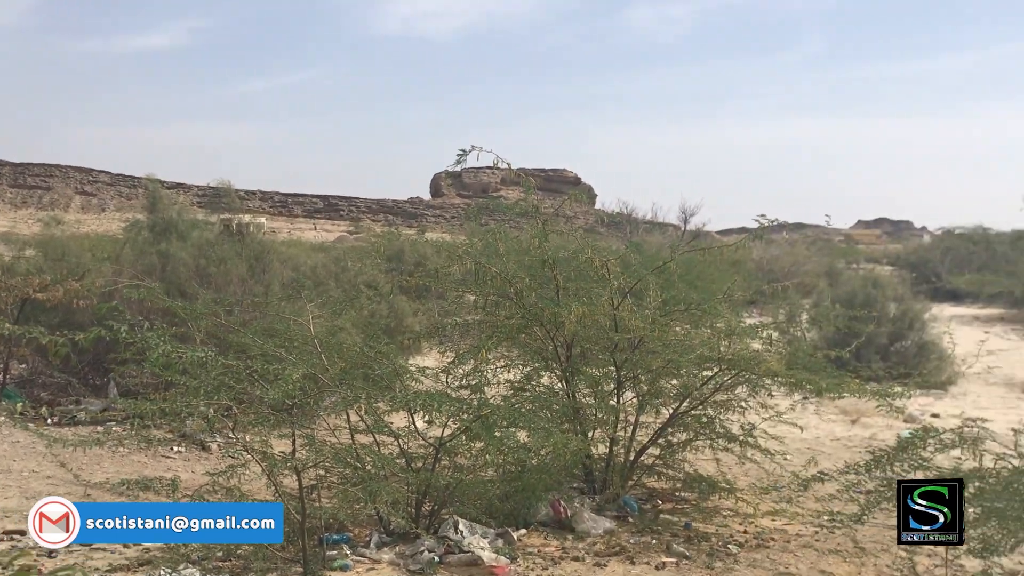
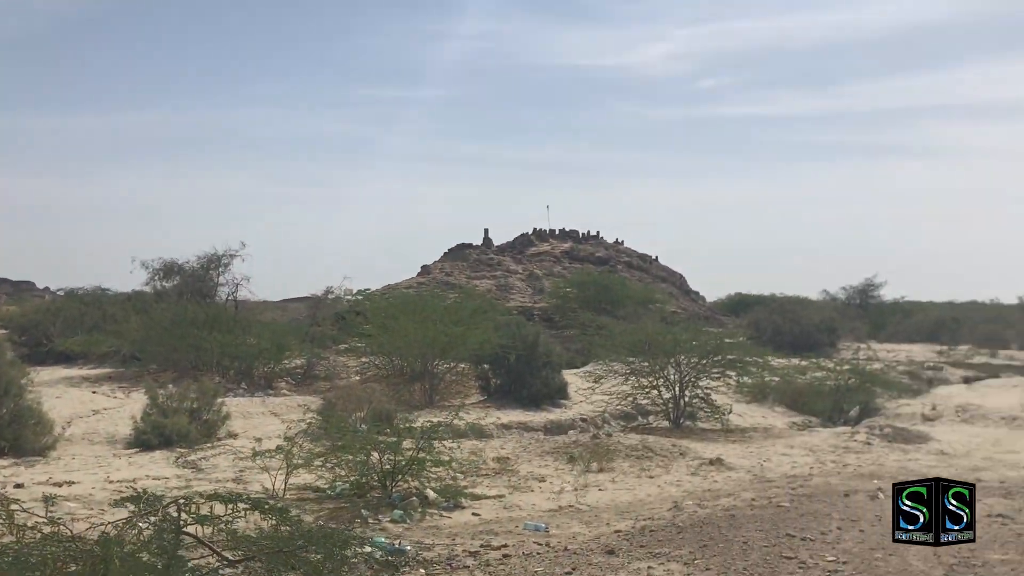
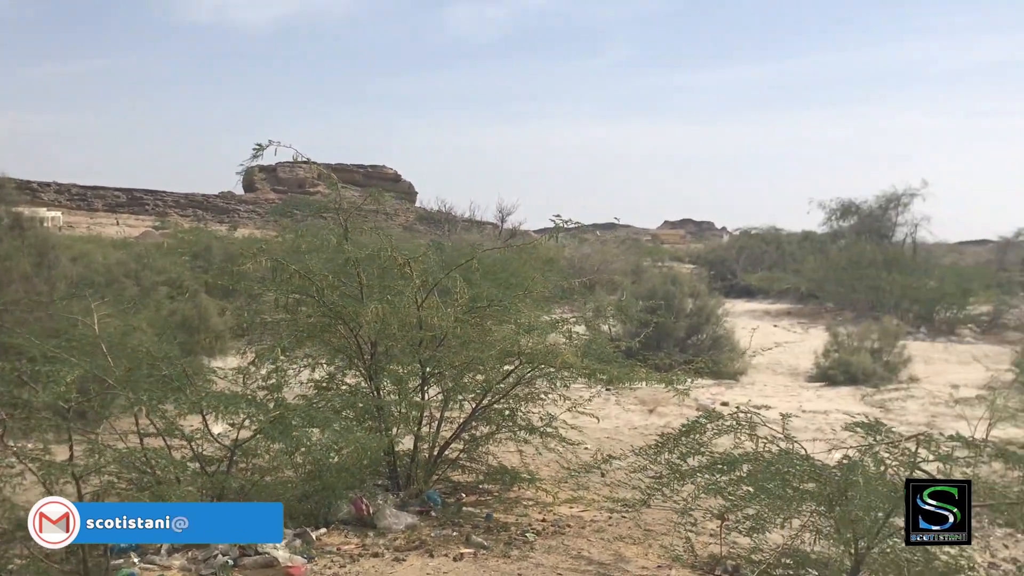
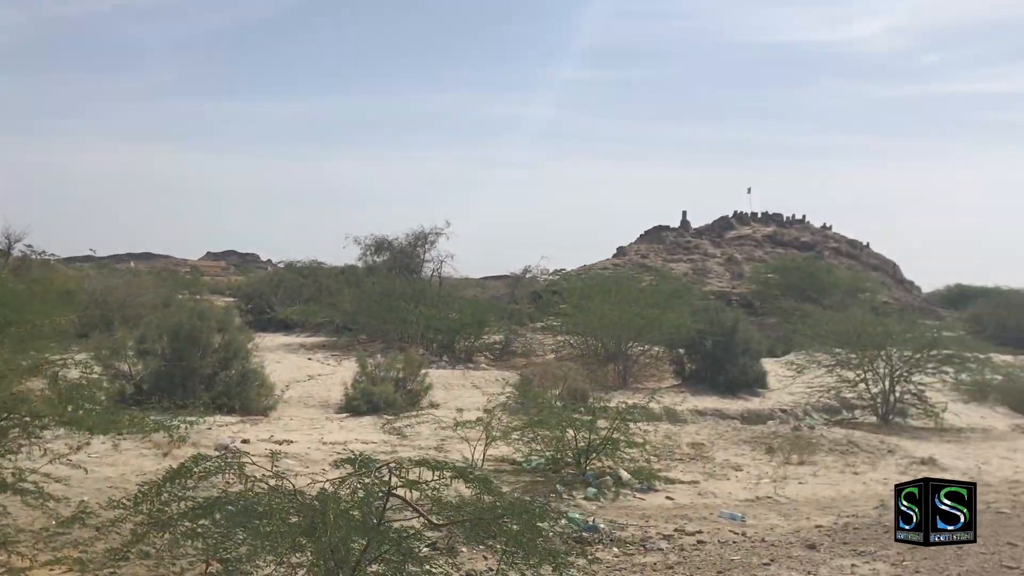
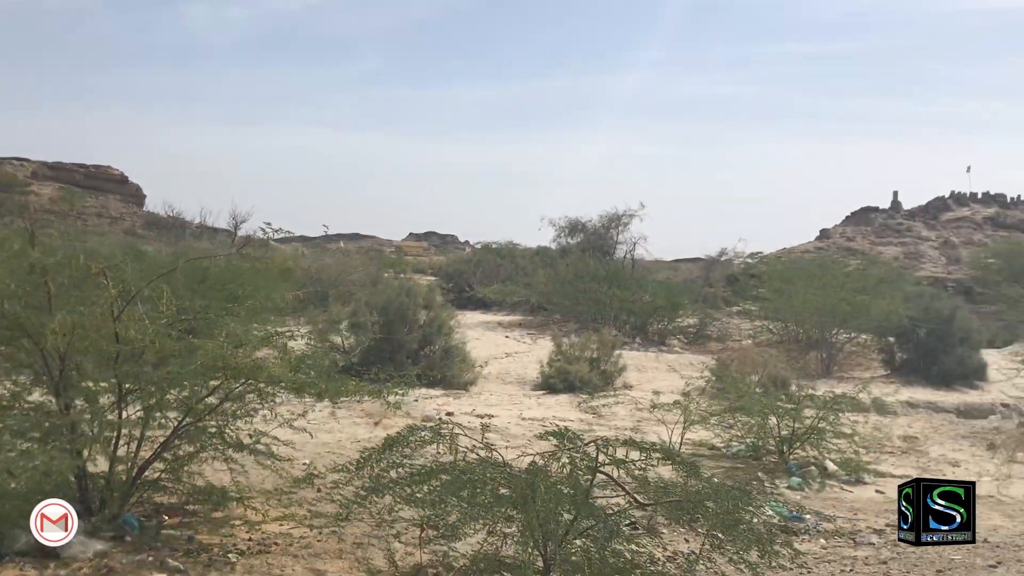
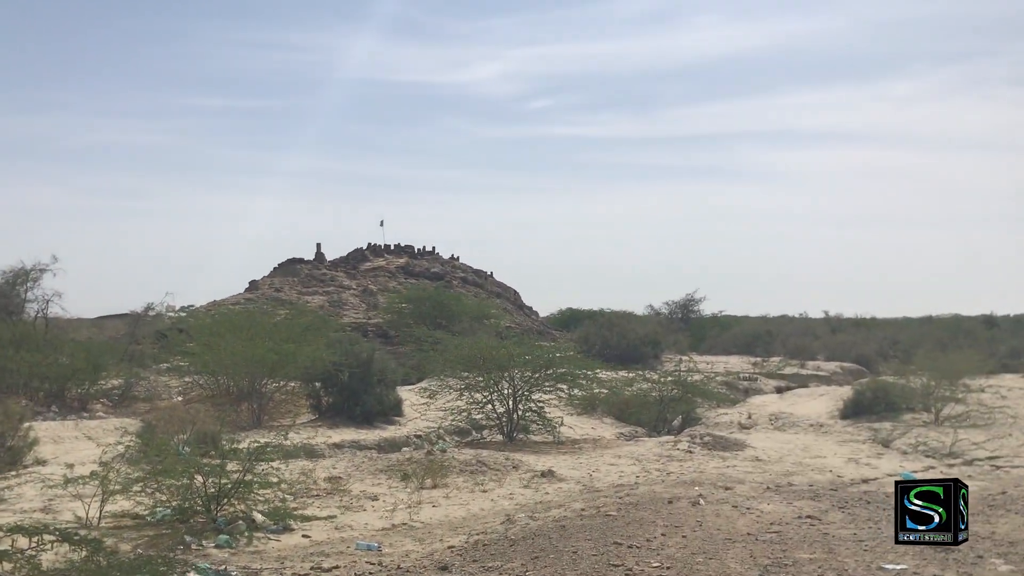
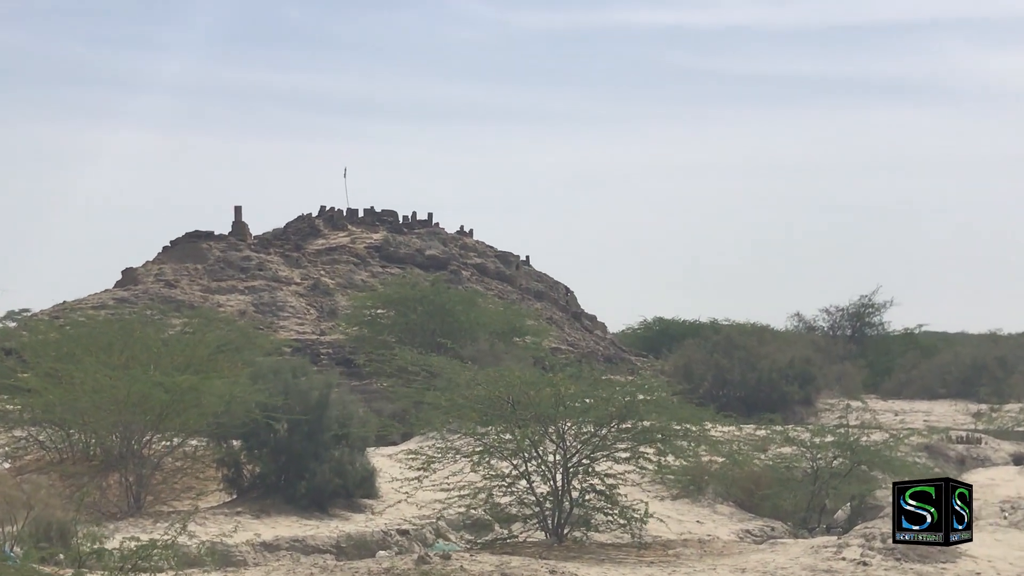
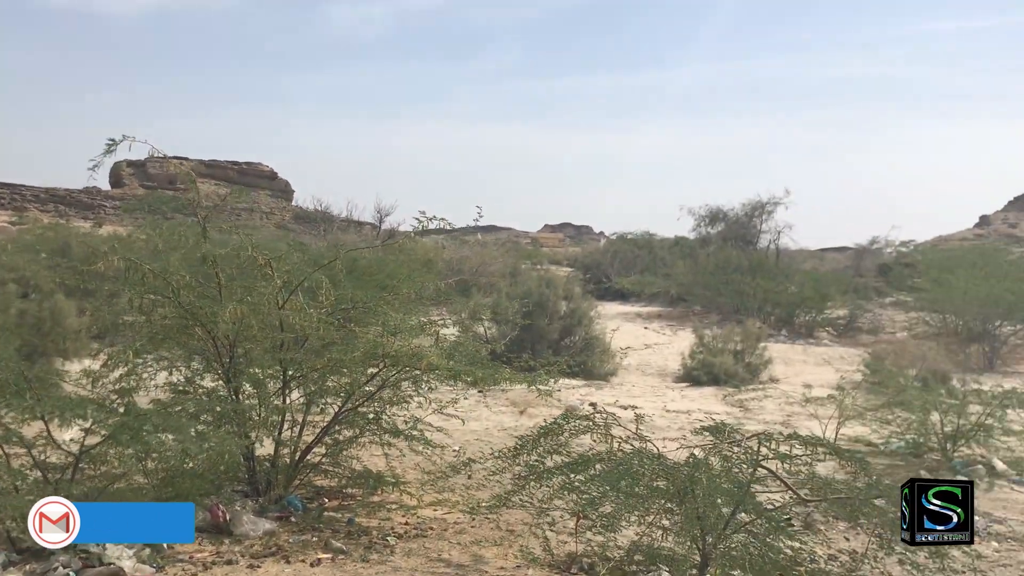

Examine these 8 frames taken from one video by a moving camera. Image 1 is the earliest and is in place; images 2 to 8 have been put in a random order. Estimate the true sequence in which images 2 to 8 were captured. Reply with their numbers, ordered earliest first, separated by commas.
3, 8, 5, 4, 2, 6, 7
